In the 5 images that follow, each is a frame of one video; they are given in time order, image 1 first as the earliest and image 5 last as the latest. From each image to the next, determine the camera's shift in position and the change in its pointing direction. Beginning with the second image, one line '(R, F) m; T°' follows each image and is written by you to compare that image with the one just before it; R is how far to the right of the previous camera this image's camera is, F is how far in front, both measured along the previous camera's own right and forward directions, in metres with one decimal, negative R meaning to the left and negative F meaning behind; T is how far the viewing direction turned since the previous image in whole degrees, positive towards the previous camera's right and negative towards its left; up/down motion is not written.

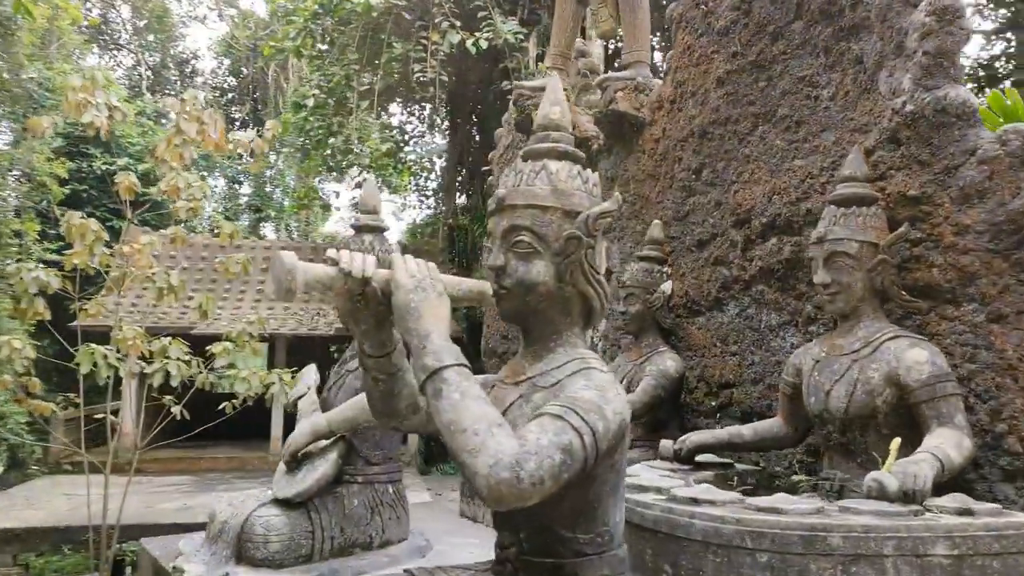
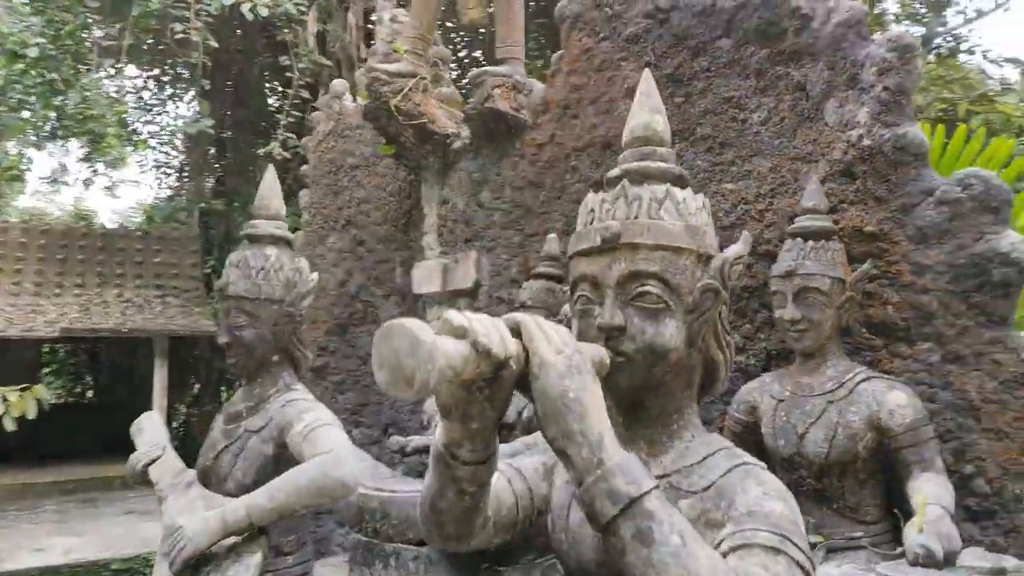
(-0.8, +0.7) m; +20°
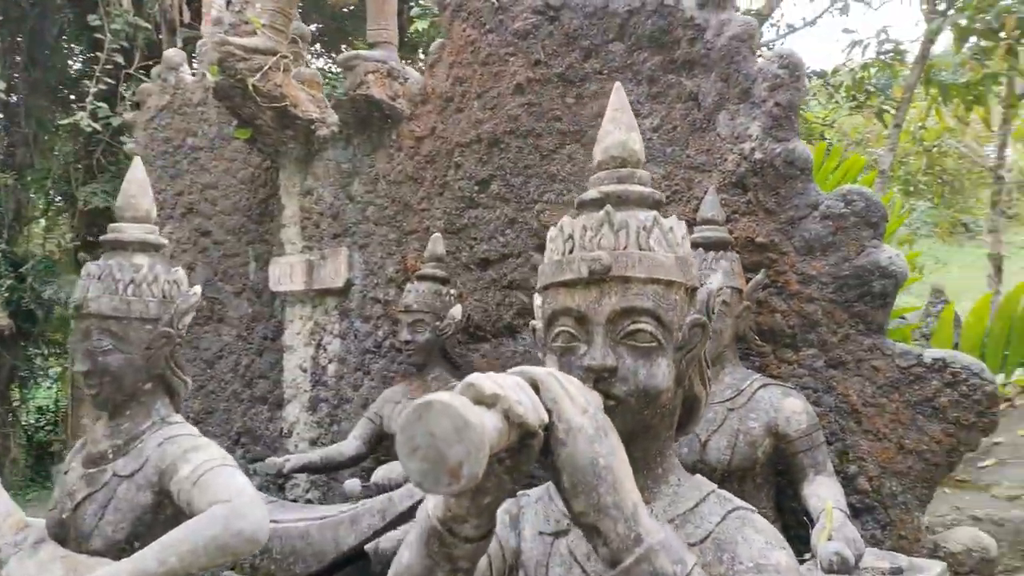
(-0.3, +0.2) m; +13°
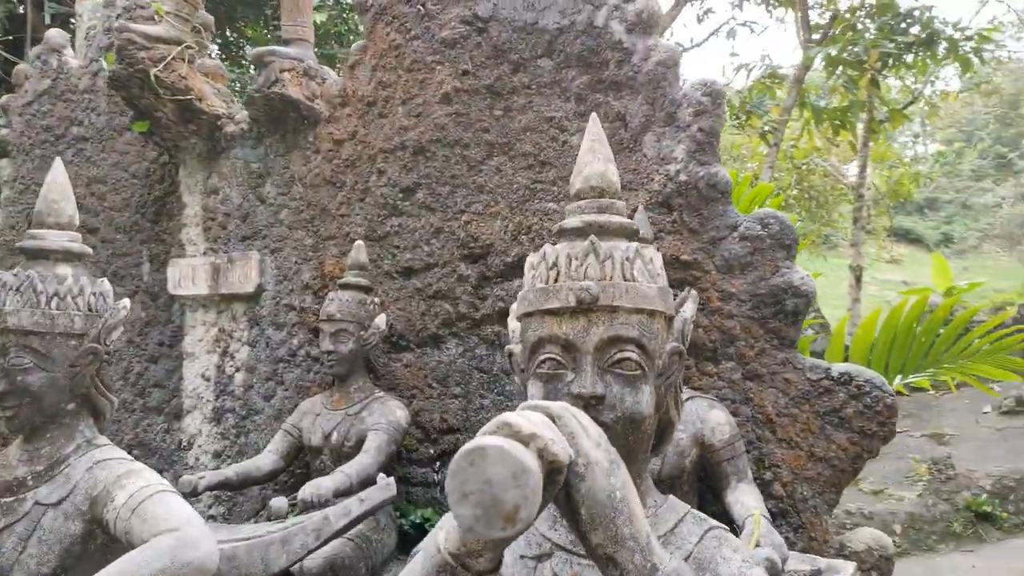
(-0.2, 0.0) m; +9°
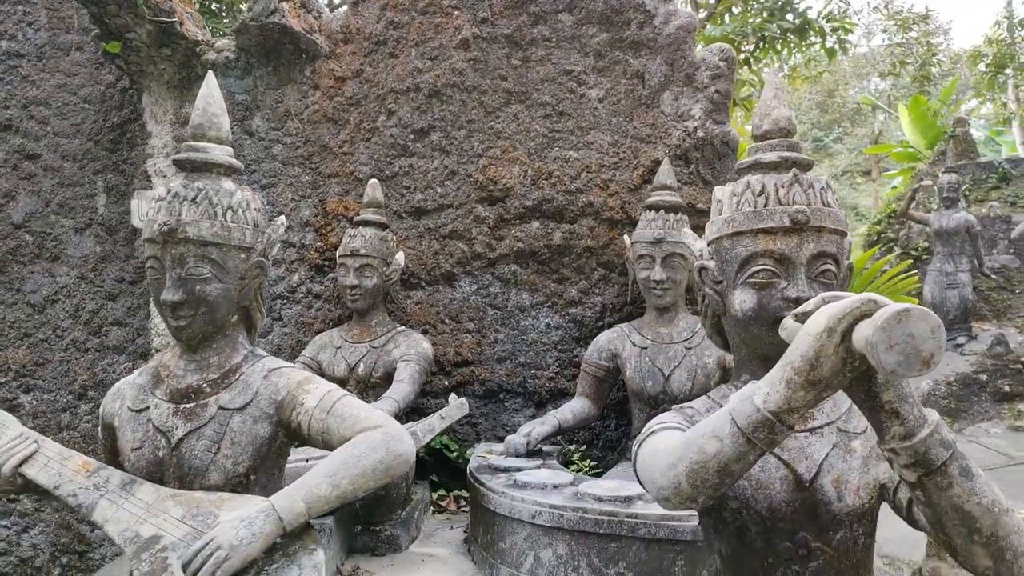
(-0.9, -0.2) m; +12°
